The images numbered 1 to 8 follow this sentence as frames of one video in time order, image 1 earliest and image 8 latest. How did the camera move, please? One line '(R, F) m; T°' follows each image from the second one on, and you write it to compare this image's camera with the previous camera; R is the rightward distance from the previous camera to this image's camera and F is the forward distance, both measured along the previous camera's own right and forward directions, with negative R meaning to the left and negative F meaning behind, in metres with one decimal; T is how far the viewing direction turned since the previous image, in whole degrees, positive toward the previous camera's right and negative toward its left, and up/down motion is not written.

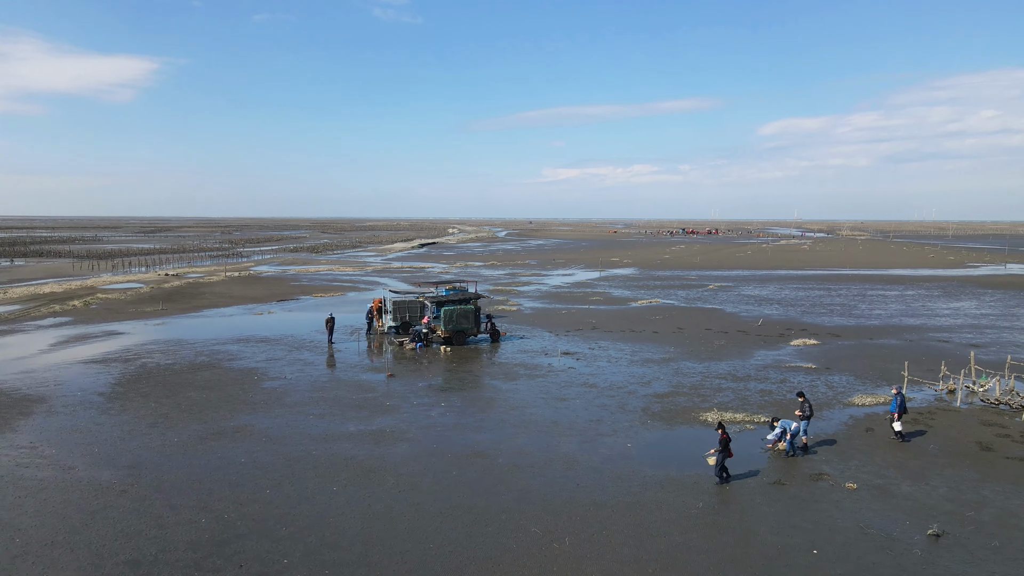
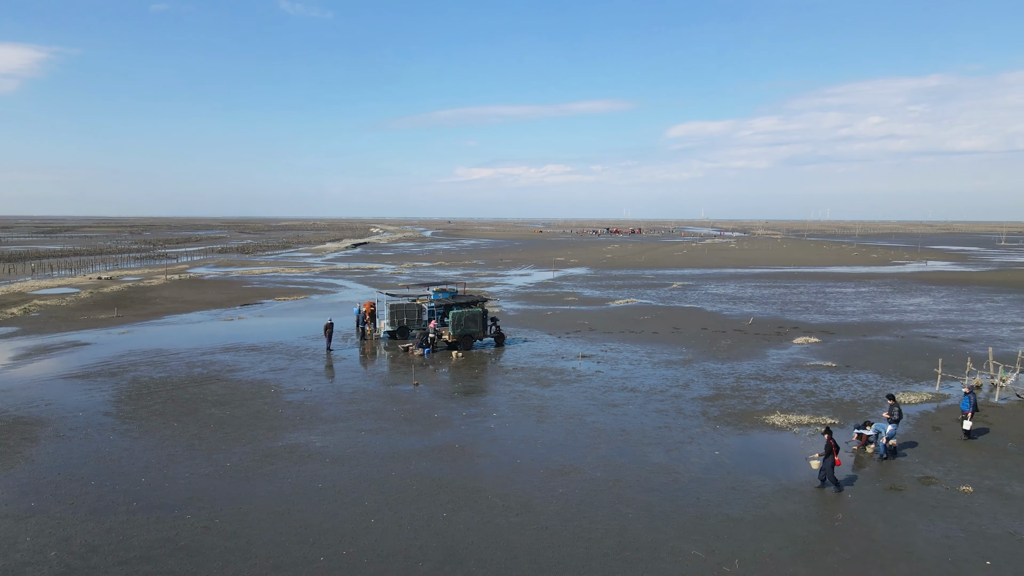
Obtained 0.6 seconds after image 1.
(-3.0, +1.0) m; +6°
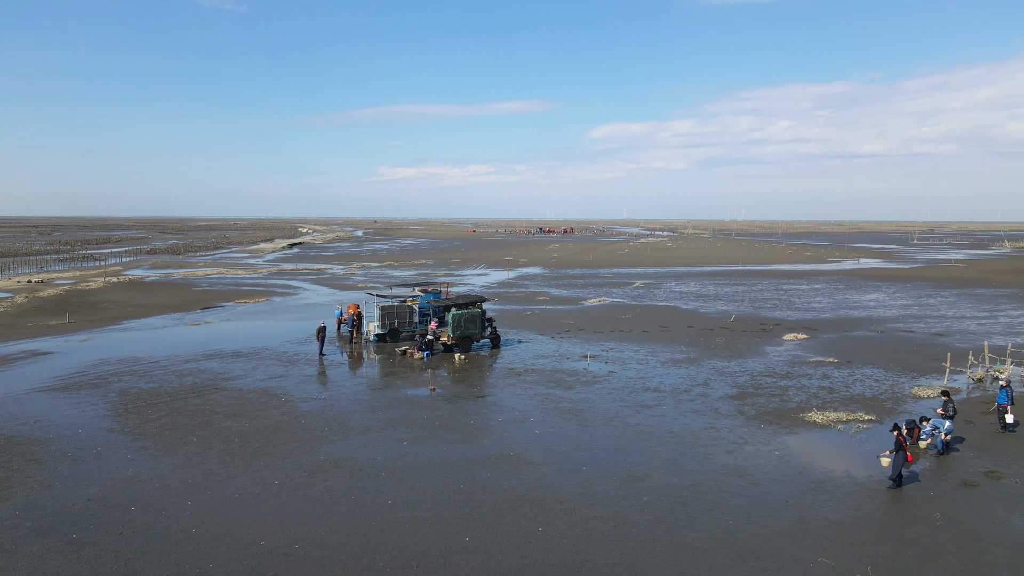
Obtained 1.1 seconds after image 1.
(-2.3, +0.7) m; +5°
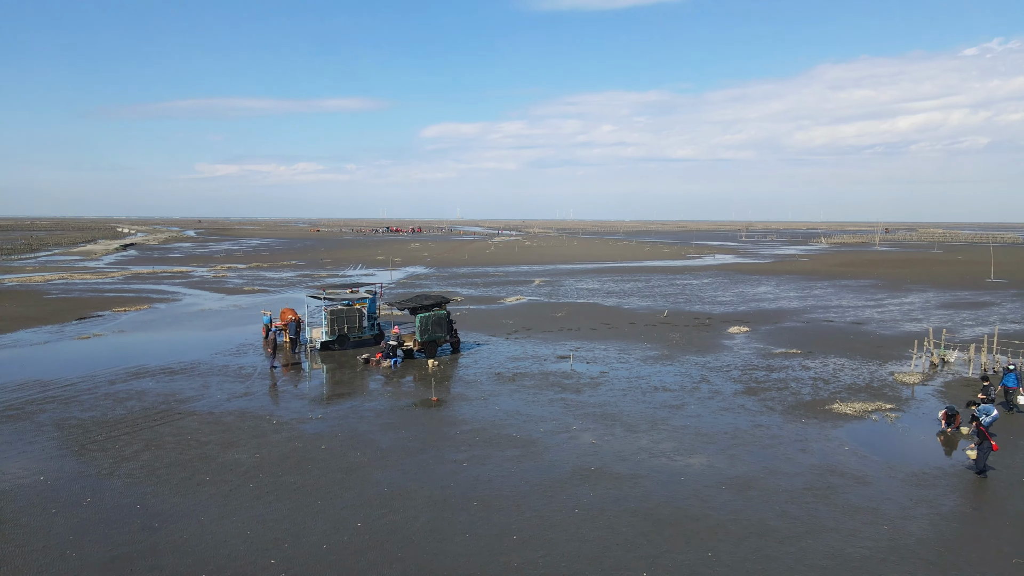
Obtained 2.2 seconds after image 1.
(-3.9, +1.8) m; +12°
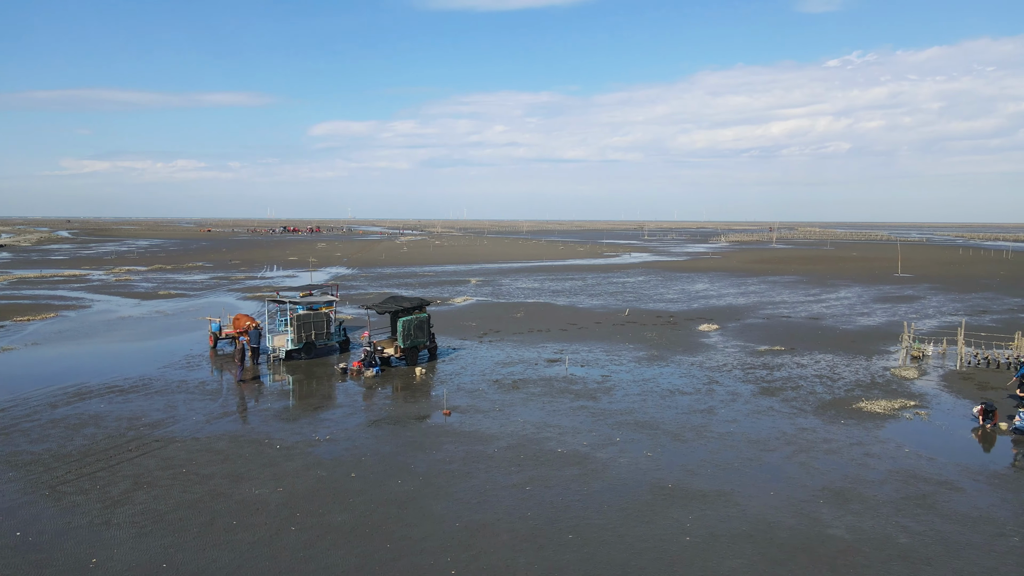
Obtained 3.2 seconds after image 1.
(-2.6, +1.6) m; +8°
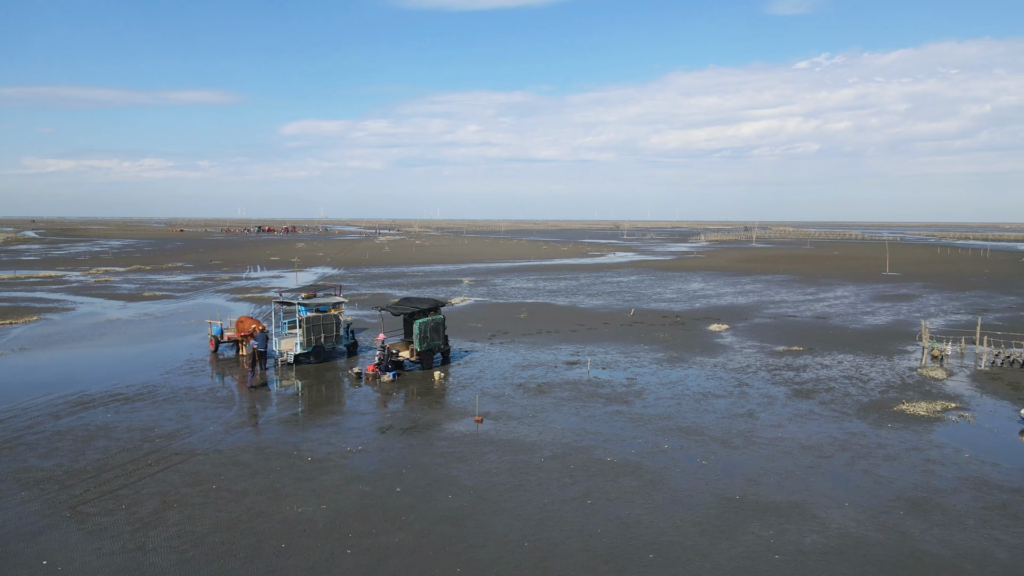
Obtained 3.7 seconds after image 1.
(-1.2, +0.7) m; +2°
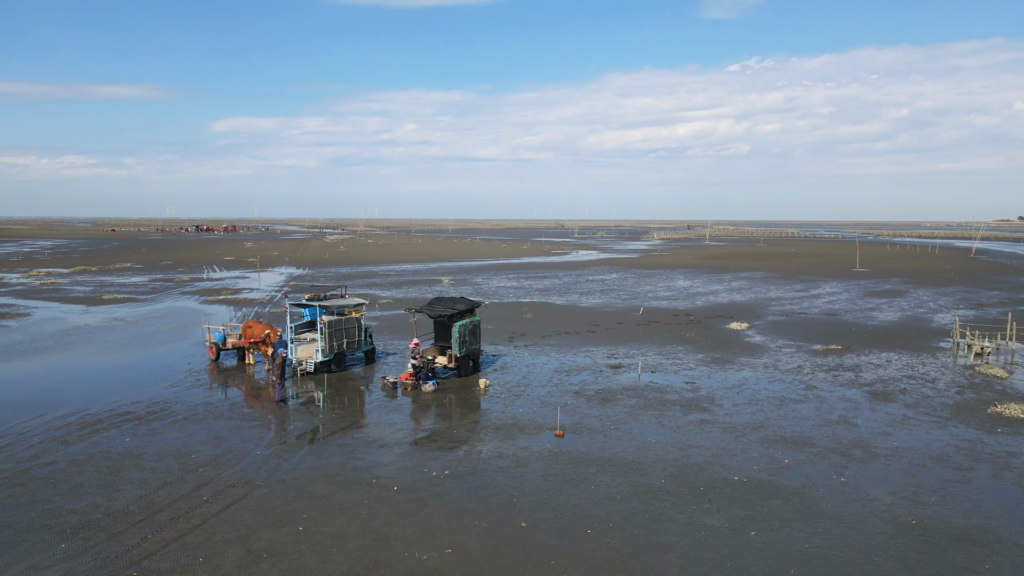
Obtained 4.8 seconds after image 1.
(-2.6, +1.7) m; +4°
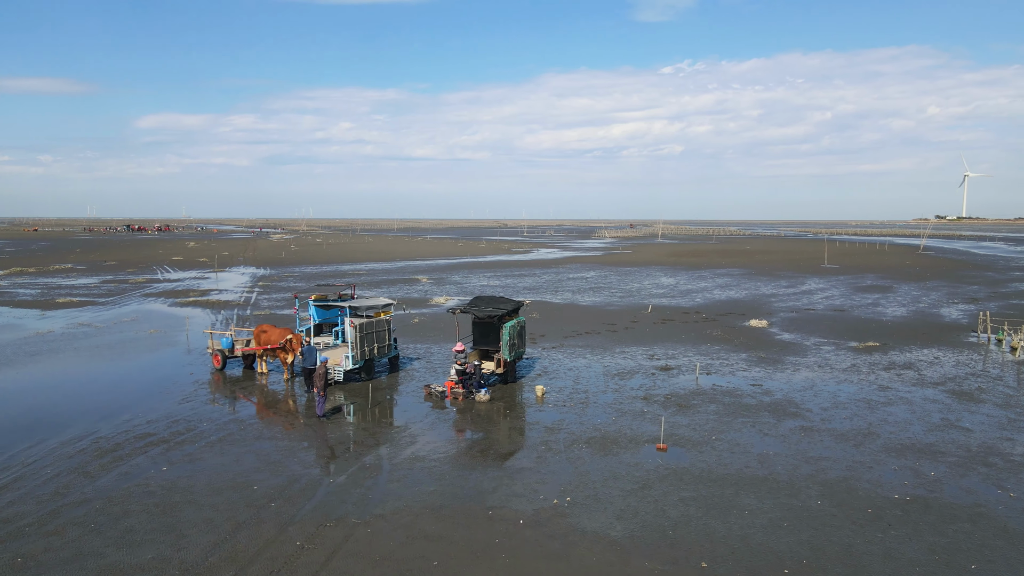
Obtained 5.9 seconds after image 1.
(-2.5, +1.7) m; +5°
